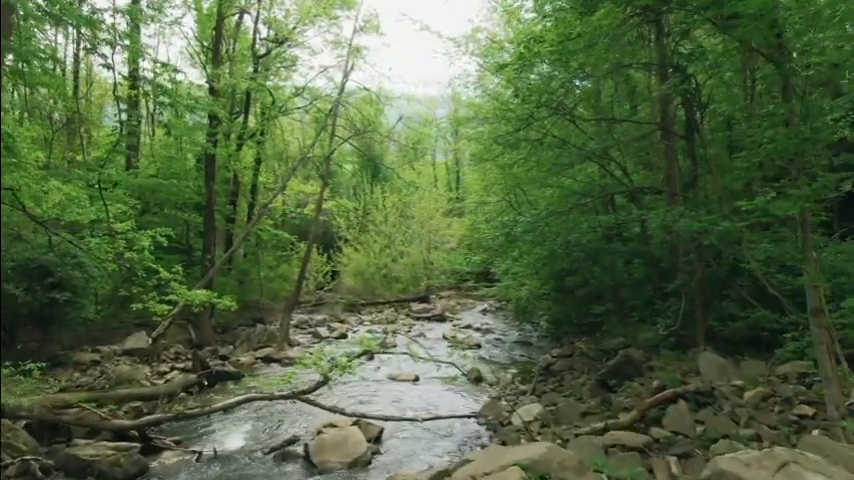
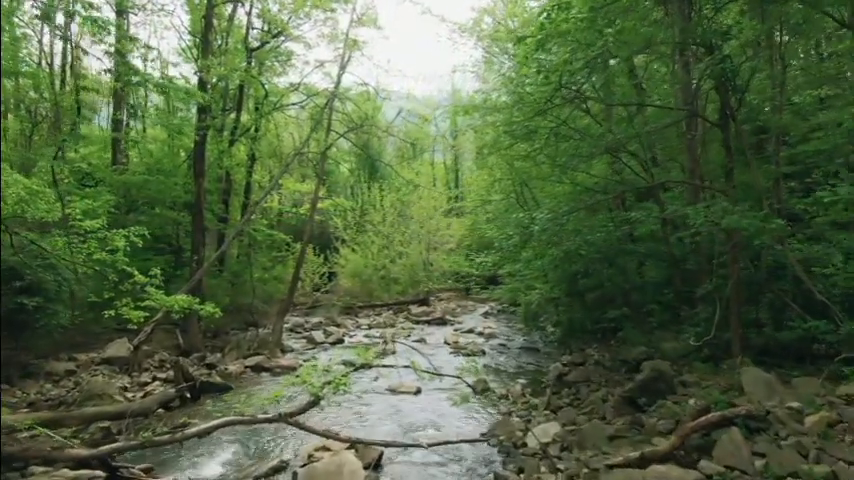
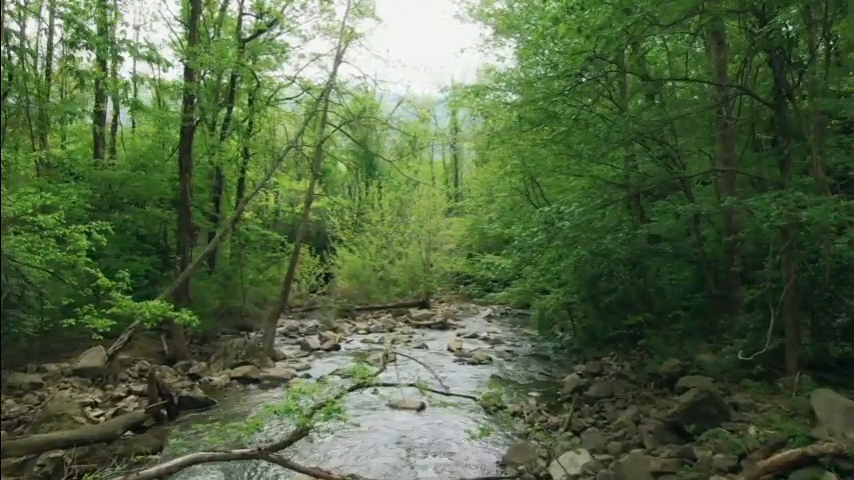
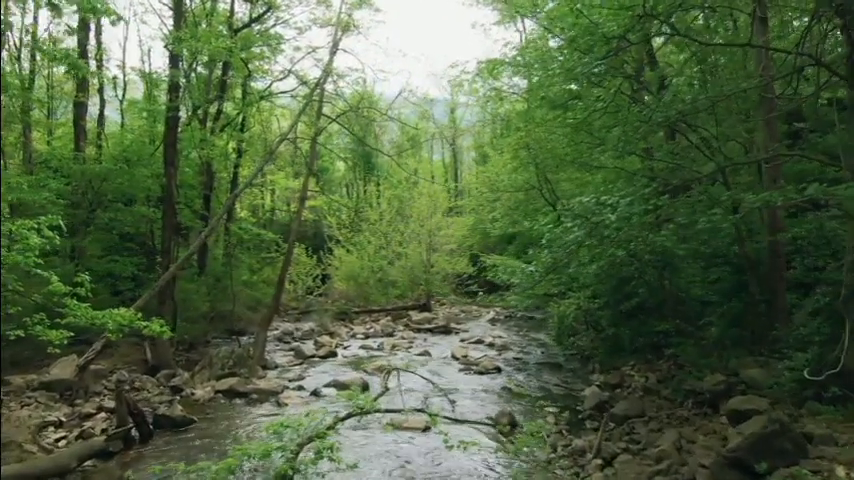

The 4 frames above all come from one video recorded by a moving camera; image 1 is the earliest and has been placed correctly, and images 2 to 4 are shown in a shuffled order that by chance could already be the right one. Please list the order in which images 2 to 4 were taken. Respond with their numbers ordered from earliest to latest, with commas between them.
2, 3, 4
